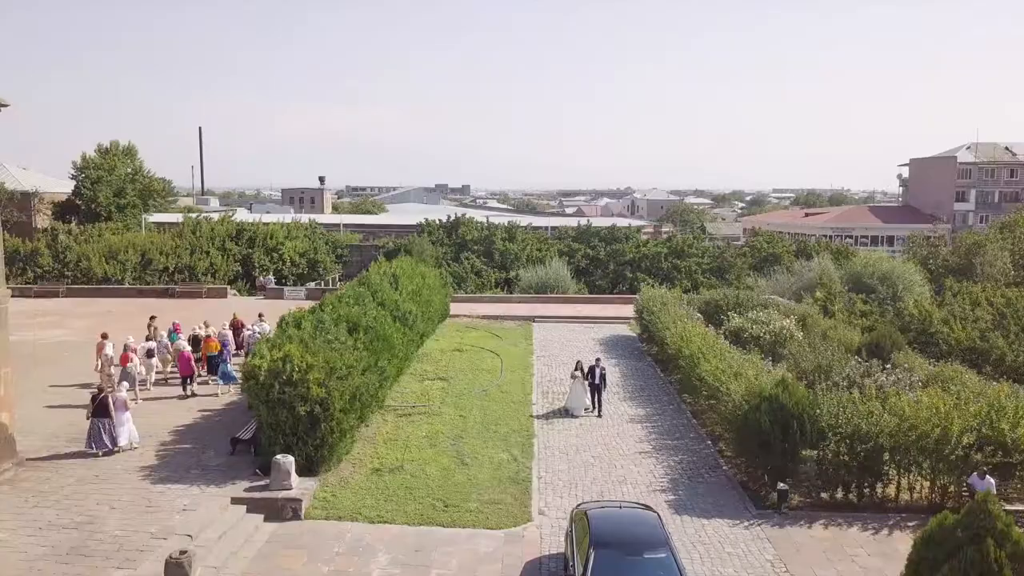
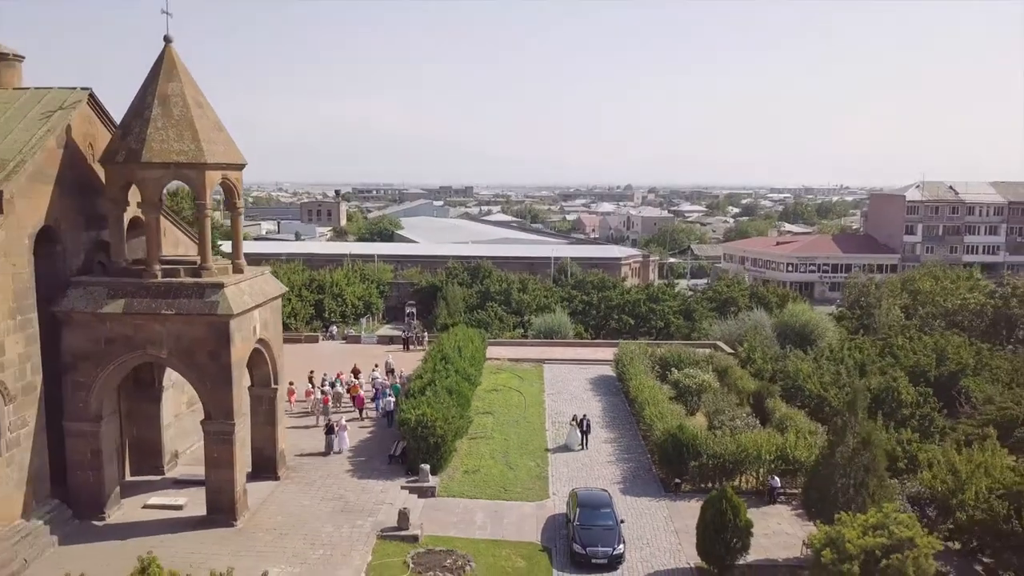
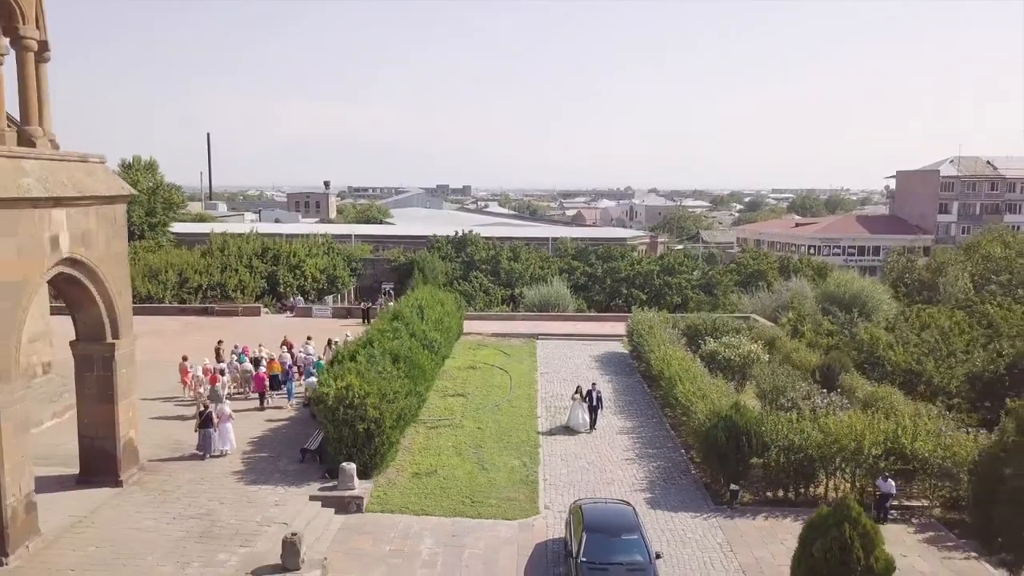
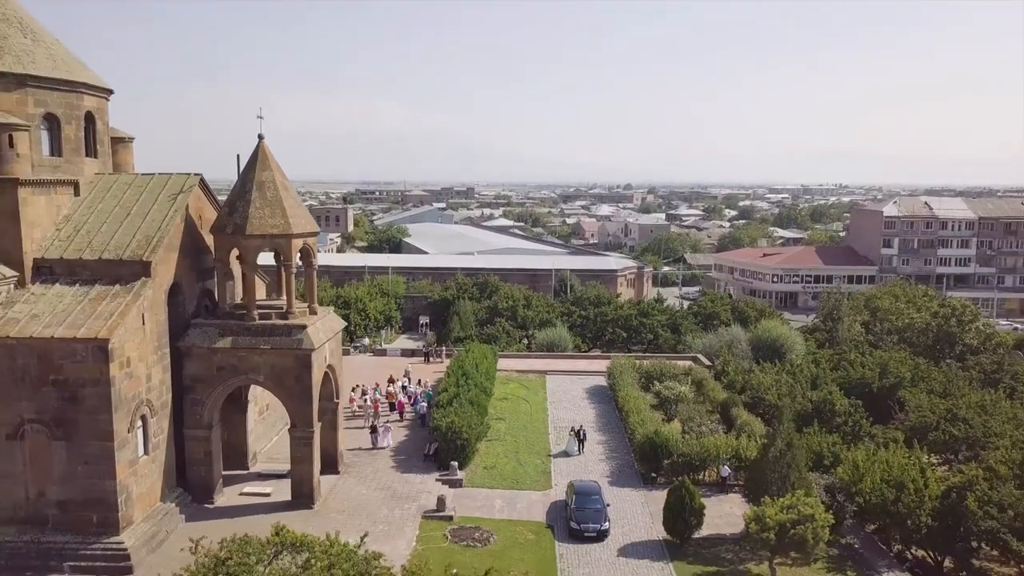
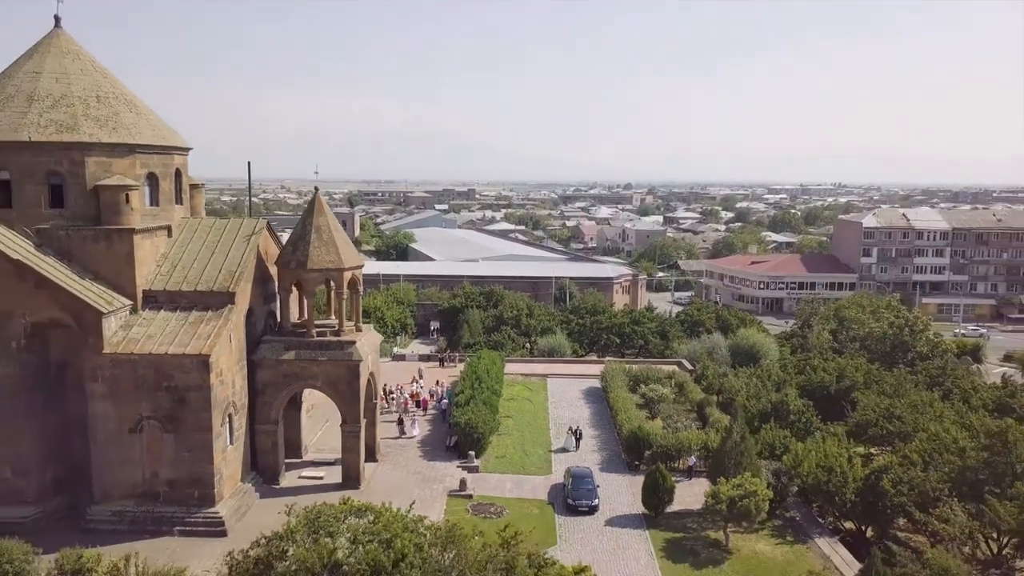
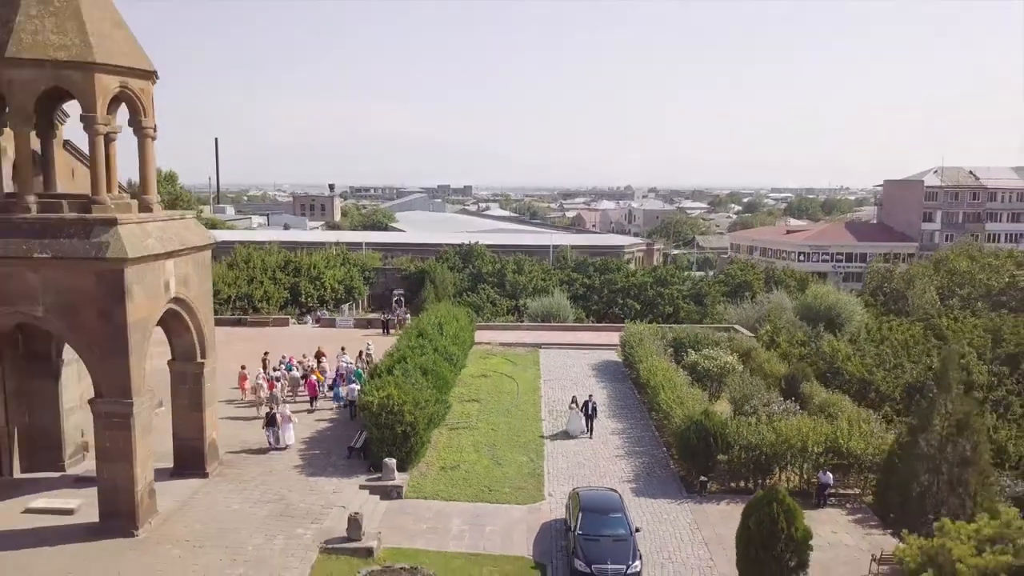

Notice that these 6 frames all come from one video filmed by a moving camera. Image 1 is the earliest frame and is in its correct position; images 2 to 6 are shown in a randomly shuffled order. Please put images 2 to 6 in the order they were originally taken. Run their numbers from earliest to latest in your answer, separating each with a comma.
3, 6, 2, 4, 5
